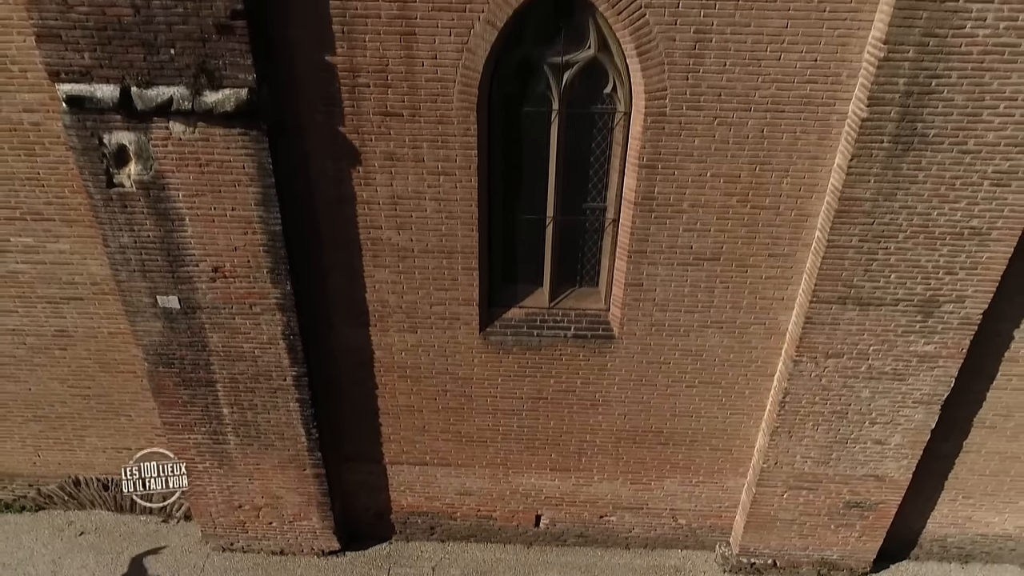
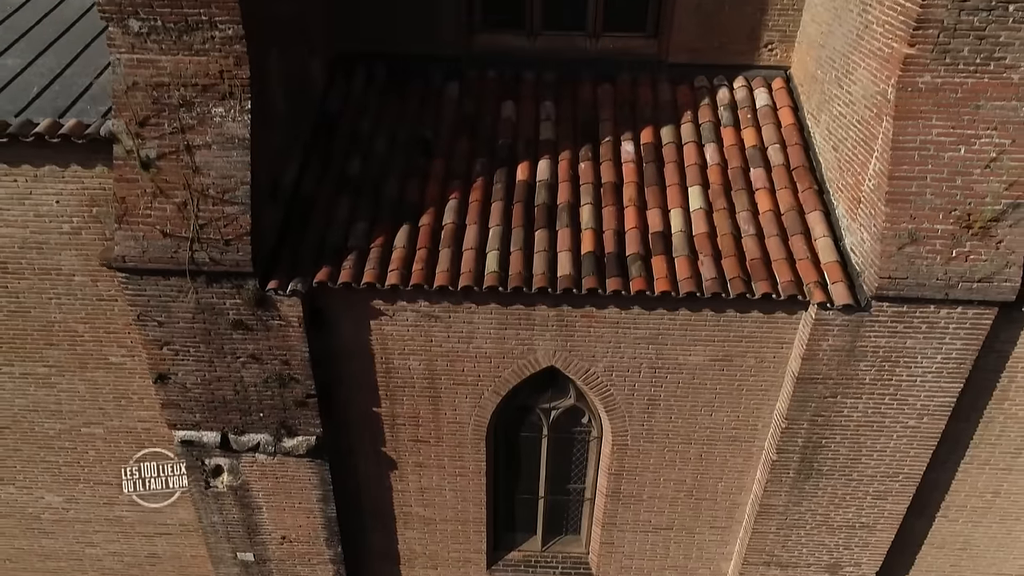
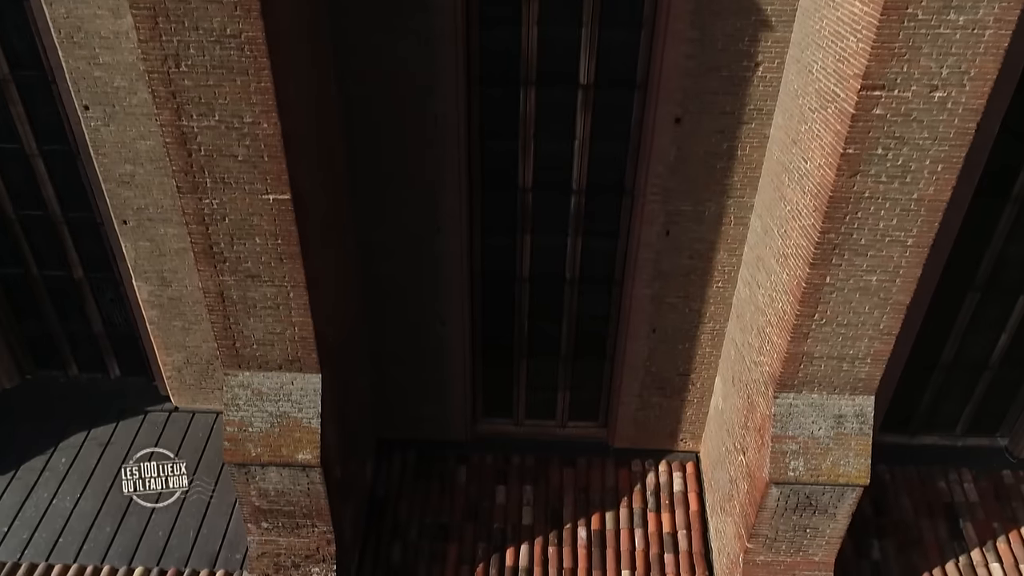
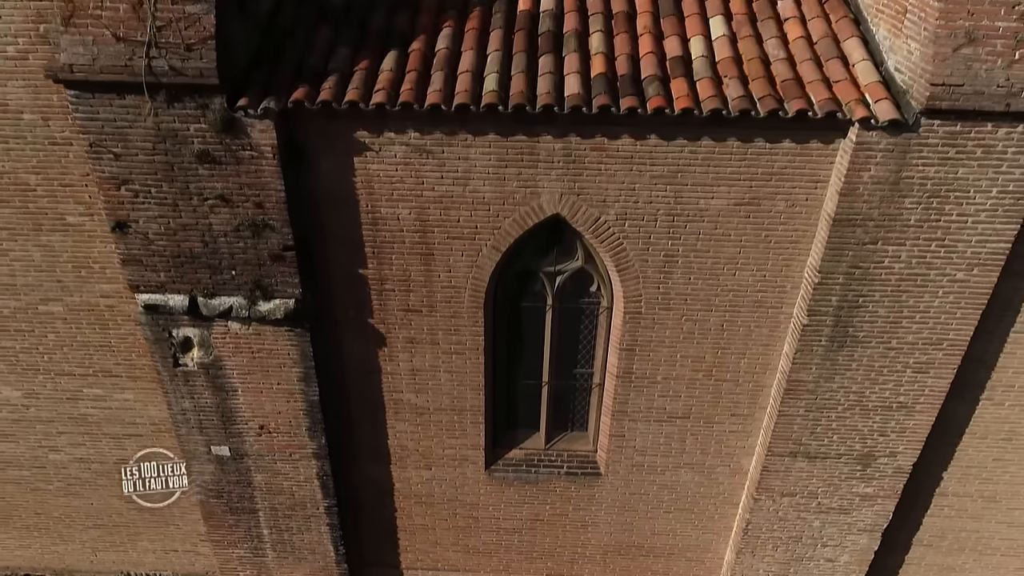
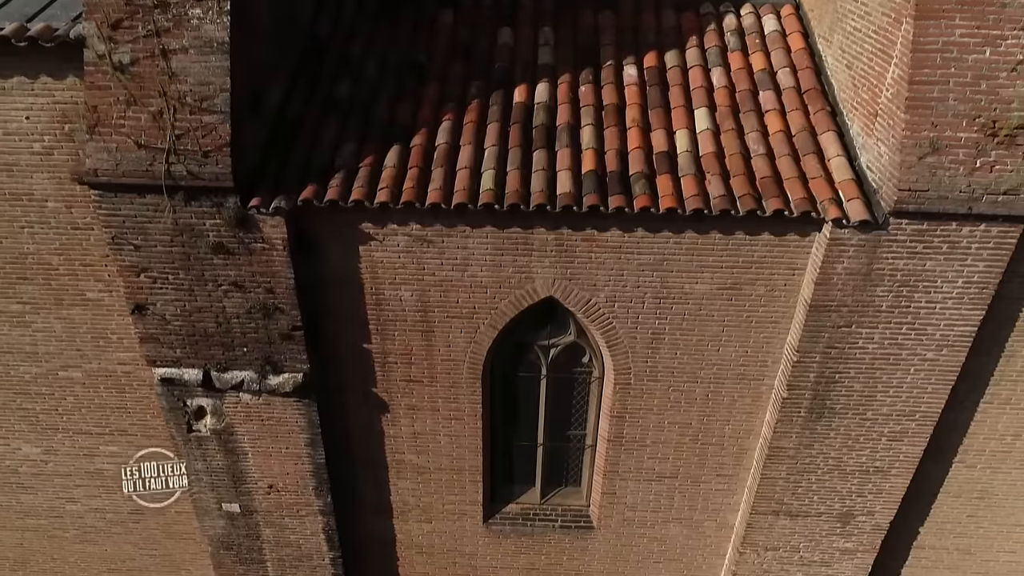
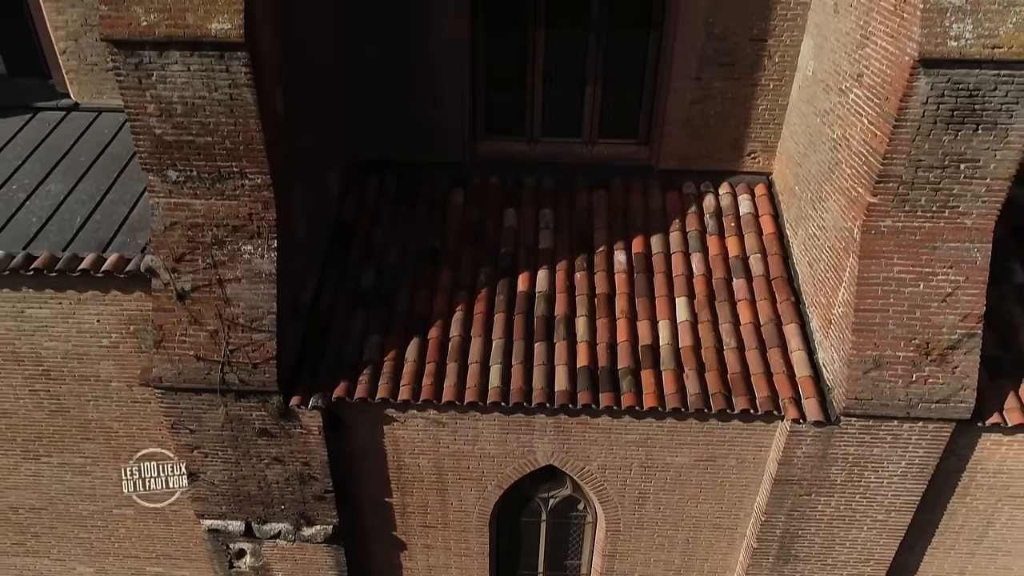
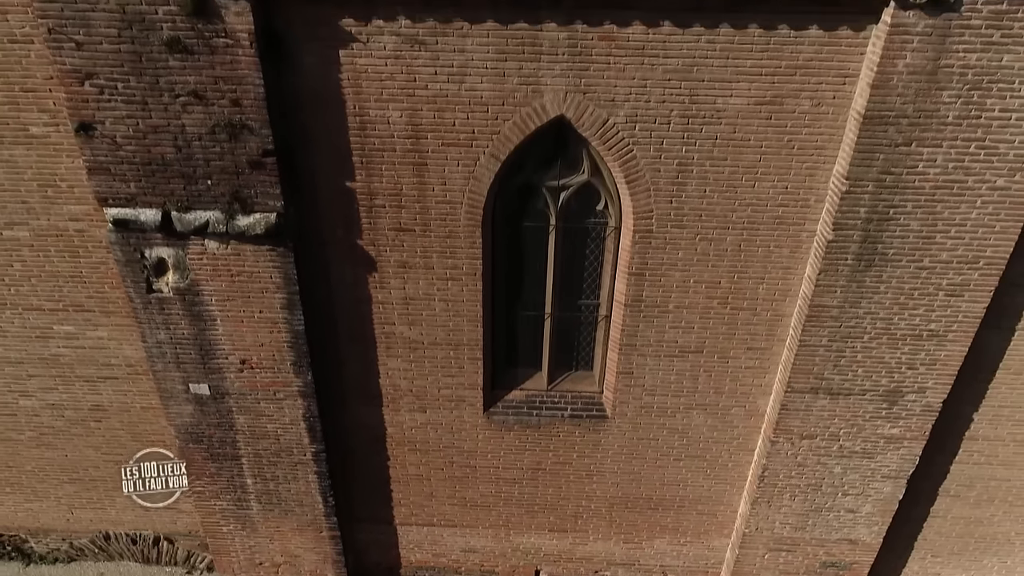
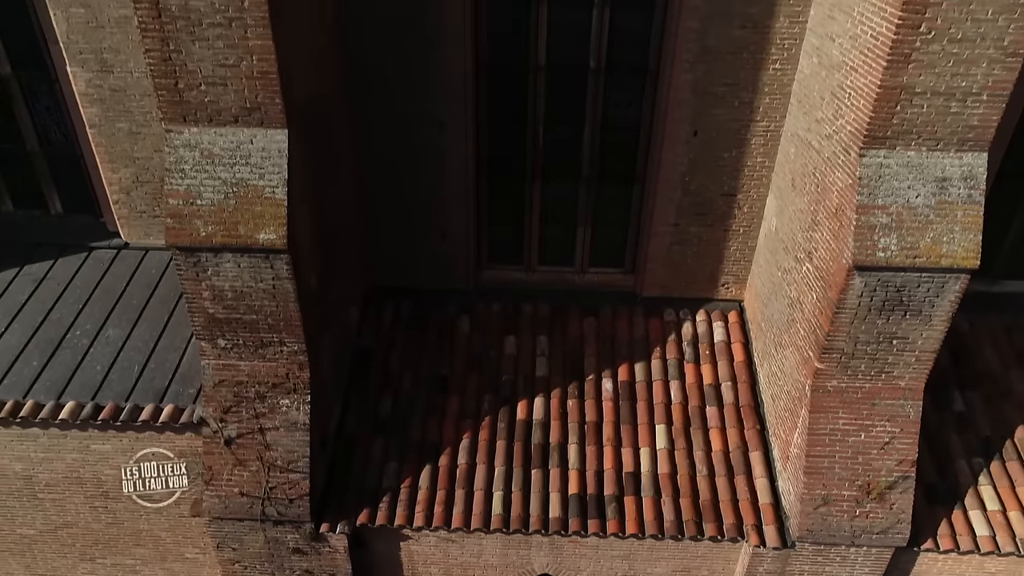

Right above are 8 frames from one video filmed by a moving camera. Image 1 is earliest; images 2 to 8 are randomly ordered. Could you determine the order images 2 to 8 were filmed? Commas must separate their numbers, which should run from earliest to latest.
7, 4, 5, 2, 6, 8, 3
